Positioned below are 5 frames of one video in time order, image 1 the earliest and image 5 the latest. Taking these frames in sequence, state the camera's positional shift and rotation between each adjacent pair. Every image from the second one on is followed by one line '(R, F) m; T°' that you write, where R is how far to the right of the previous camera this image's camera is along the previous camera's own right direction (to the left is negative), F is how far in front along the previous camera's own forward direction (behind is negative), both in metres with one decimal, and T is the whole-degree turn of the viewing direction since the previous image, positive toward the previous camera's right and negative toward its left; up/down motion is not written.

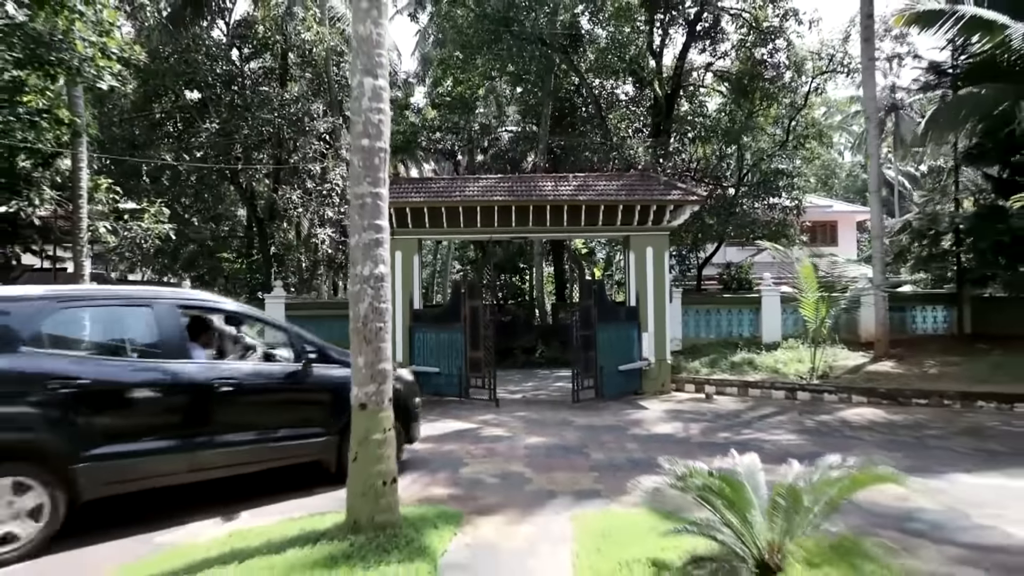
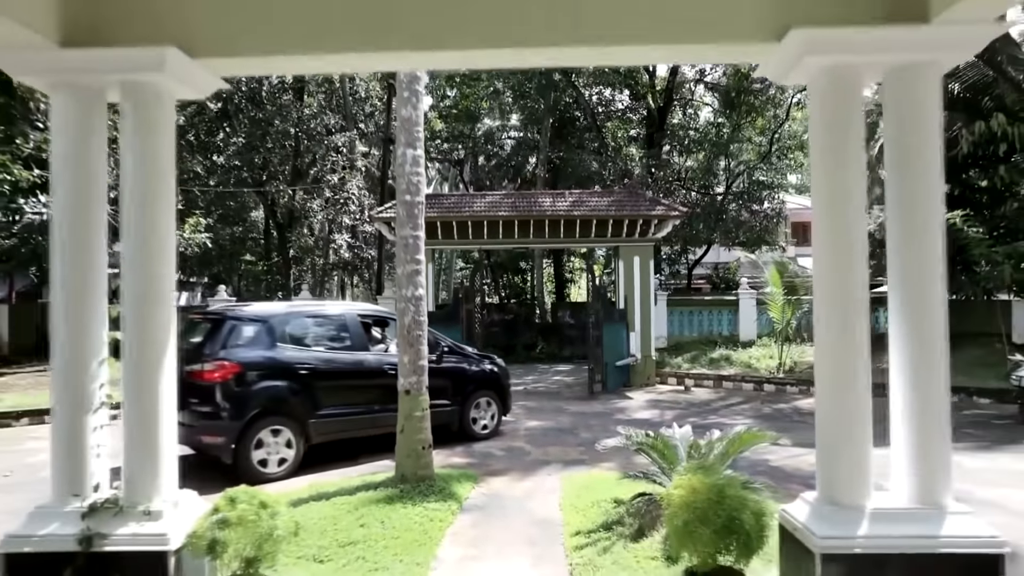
(0.0, -1.3) m; 0°
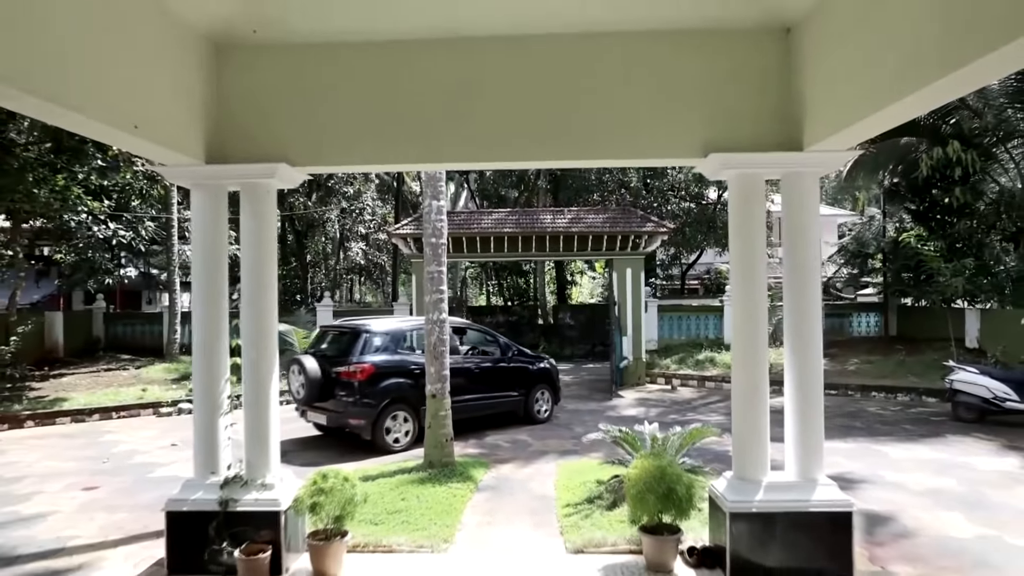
(0.0, -1.2) m; 0°
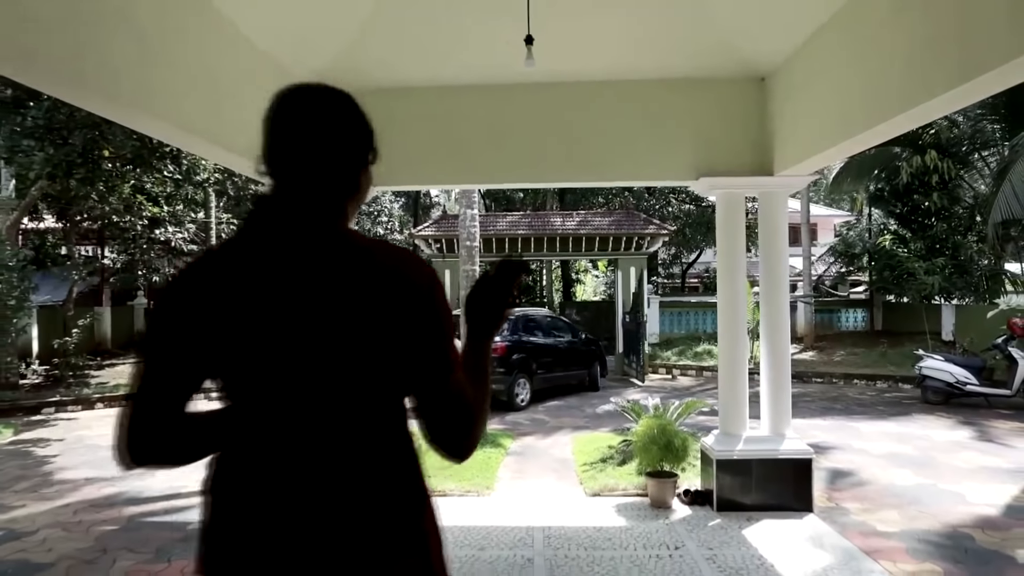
(-0.2, -1.0) m; 0°
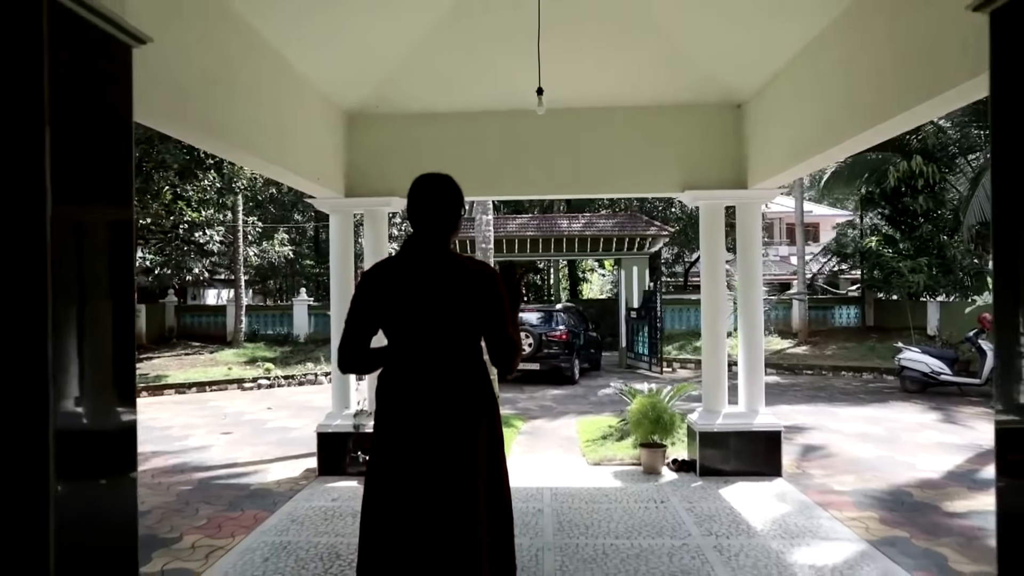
(0.0, -0.8) m; -1°
